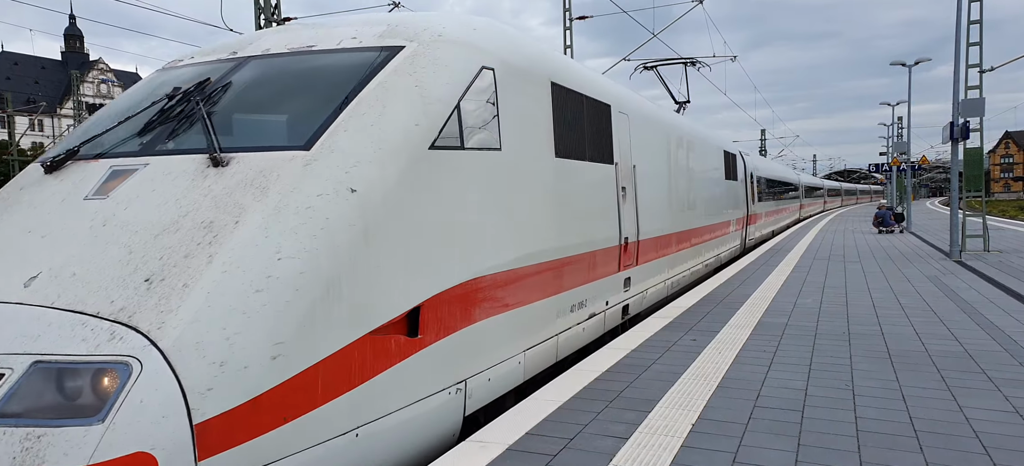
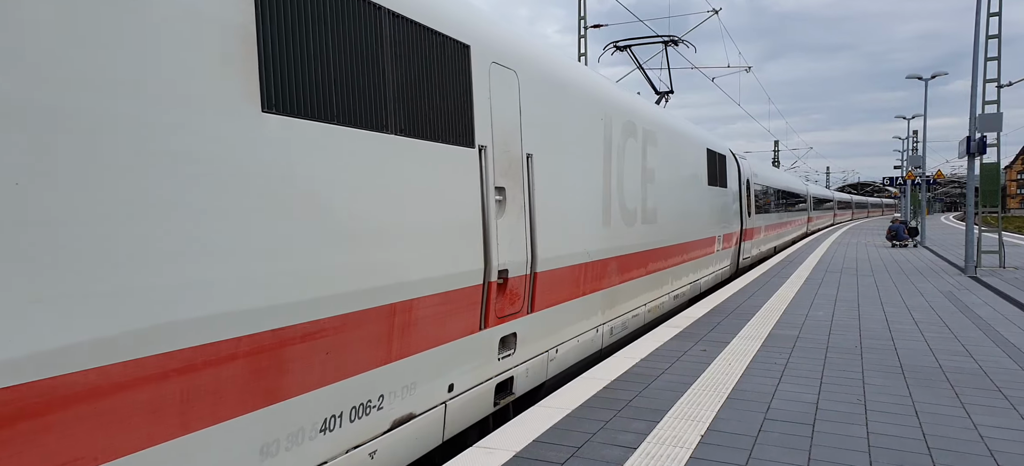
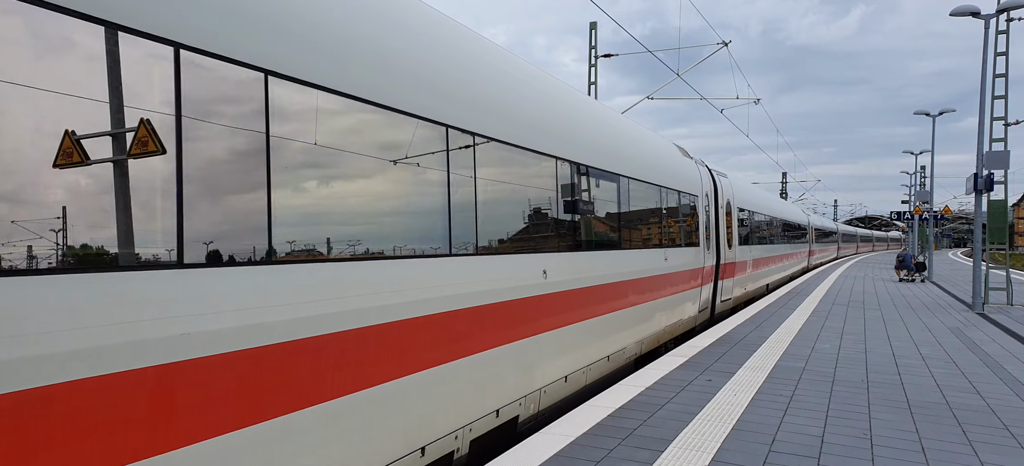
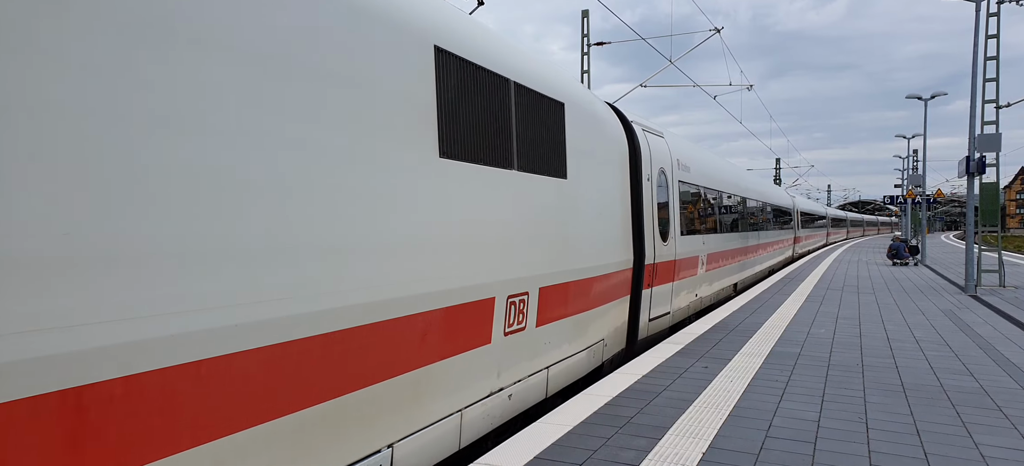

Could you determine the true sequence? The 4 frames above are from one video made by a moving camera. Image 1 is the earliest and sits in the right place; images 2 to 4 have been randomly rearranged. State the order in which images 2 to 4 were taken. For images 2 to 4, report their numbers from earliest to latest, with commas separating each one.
2, 4, 3
